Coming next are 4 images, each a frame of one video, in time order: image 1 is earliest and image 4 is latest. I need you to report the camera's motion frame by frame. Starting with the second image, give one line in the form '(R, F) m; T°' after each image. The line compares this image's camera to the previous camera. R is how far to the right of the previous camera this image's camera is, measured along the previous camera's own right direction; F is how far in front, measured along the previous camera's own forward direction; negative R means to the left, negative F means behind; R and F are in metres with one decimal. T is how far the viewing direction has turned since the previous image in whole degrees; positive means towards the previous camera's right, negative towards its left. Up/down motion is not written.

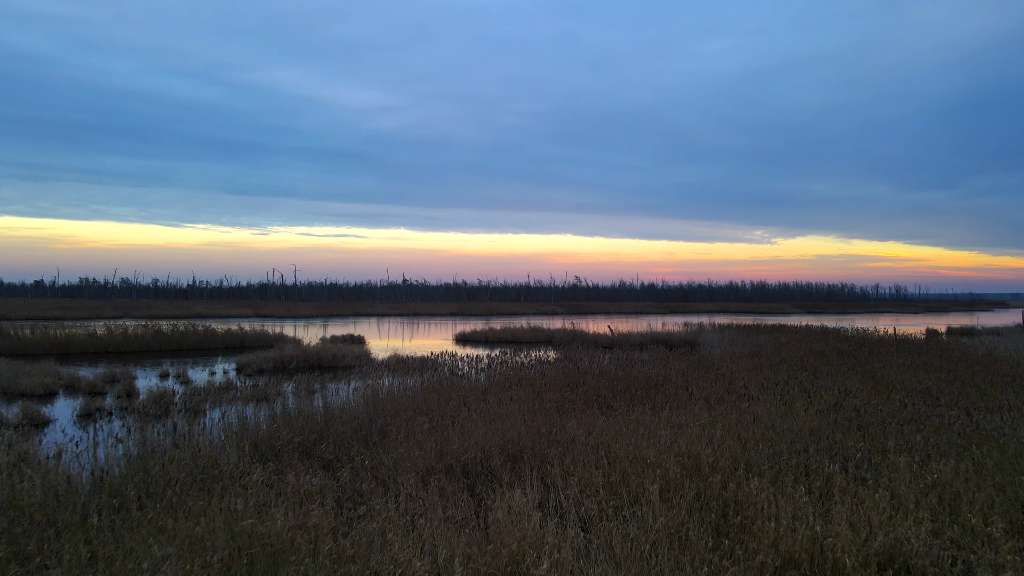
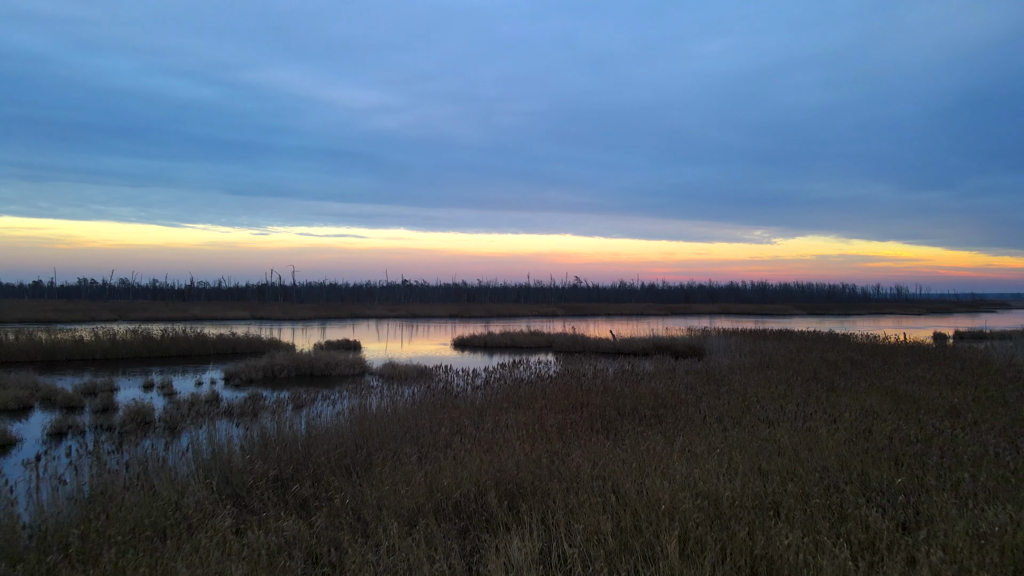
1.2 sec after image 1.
(0.0, +0.5) m; 0°
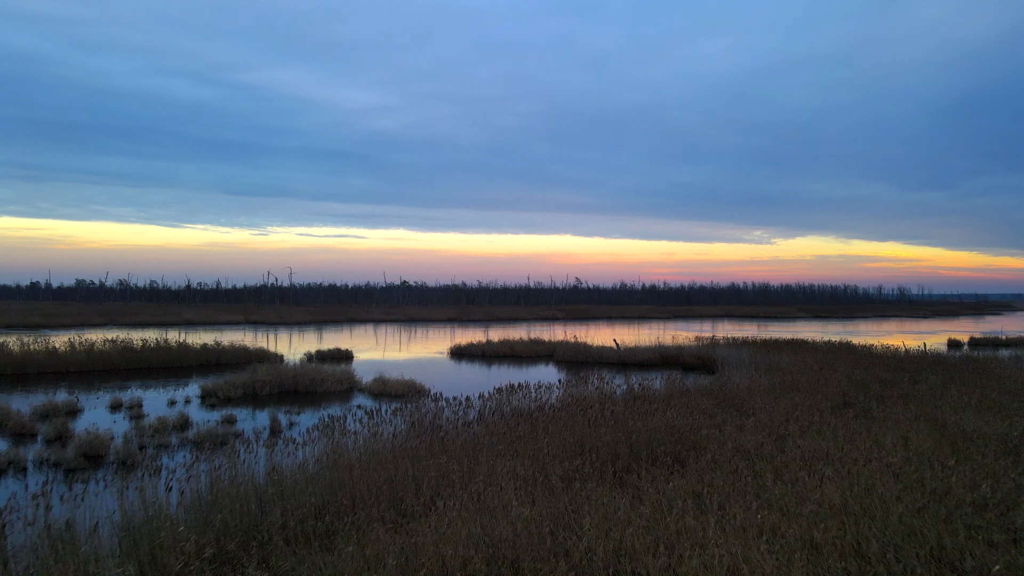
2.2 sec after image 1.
(0.0, +1.0) m; 0°
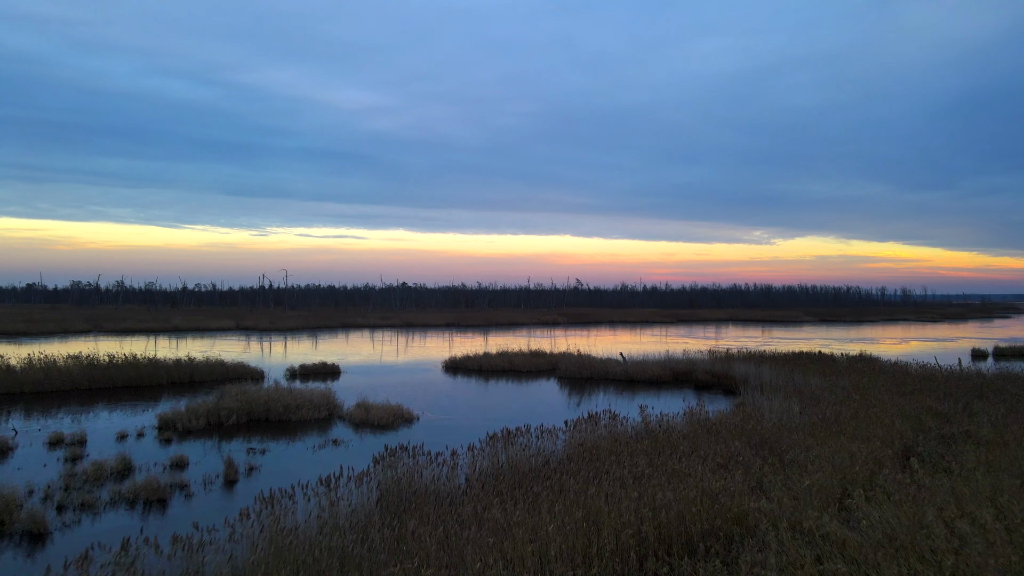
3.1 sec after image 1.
(0.0, +1.4) m; 0°
